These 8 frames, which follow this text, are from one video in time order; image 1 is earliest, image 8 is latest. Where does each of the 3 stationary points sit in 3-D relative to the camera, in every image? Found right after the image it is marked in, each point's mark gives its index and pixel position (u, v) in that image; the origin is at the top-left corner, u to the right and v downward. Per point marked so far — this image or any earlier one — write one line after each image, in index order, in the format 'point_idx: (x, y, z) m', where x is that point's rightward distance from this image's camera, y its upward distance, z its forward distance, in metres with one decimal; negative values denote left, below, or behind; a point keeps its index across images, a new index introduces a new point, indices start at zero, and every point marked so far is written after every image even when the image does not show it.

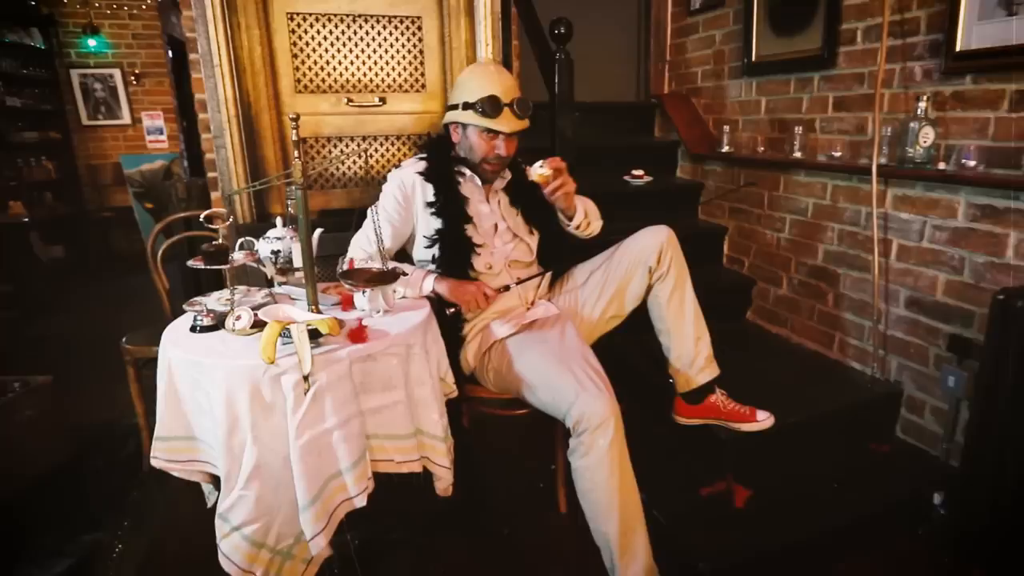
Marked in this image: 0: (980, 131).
0: (+0.8, +0.3, +1.4) m
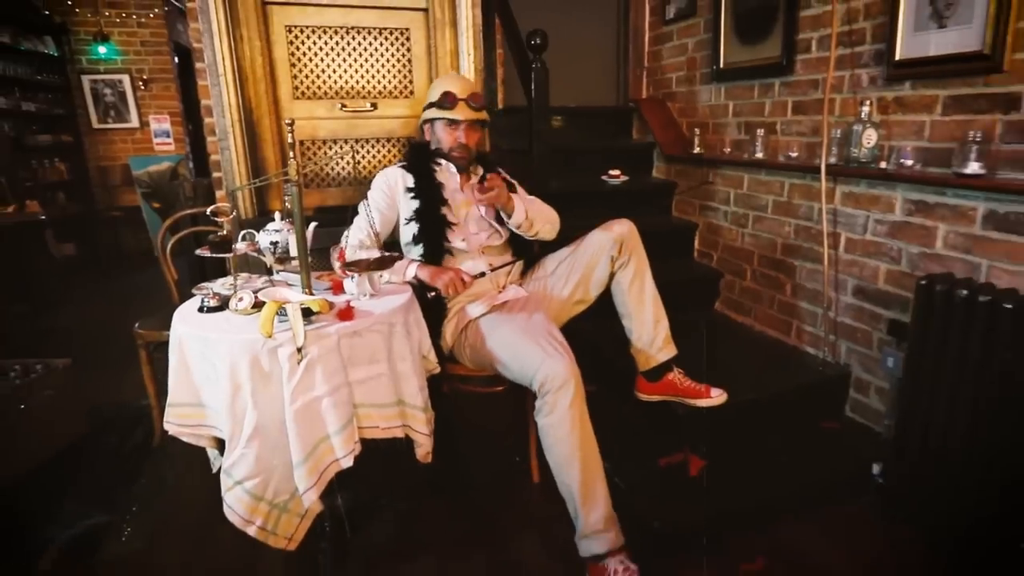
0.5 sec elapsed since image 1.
0: (+0.8, +0.3, +1.5) m
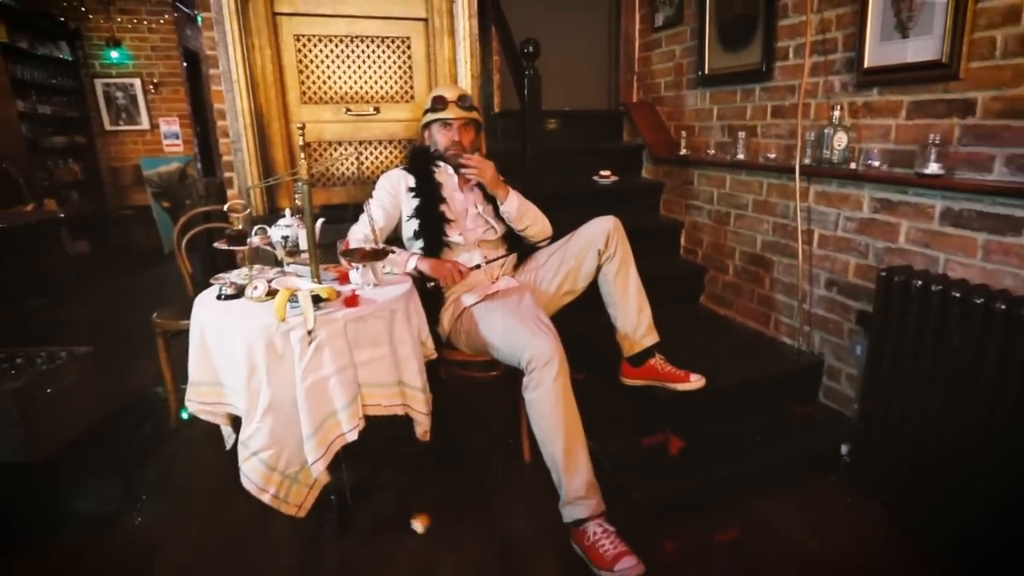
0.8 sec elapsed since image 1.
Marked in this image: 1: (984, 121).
0: (+0.8, +0.3, +1.6) m
1: (+0.9, +0.3, +1.4) m
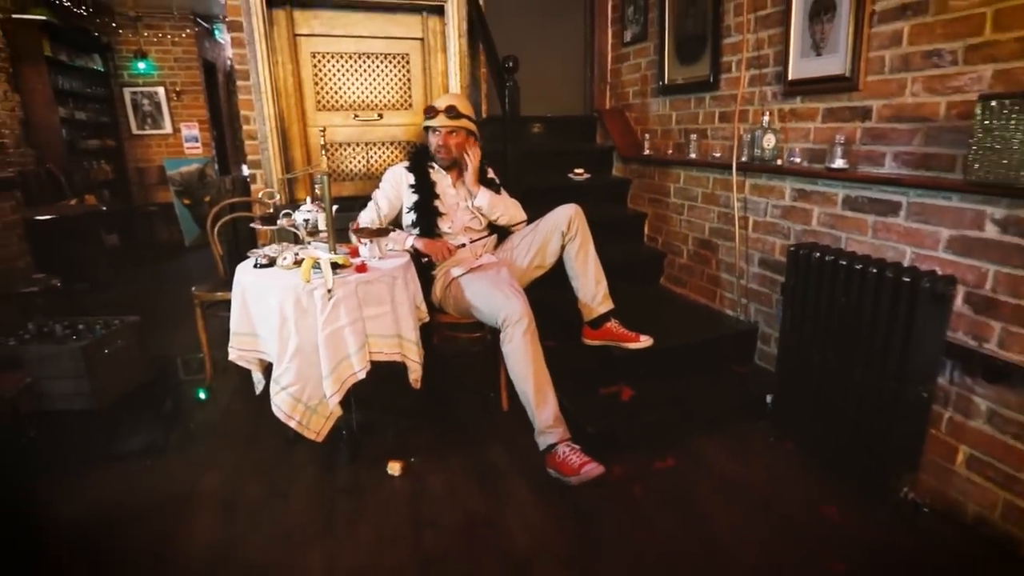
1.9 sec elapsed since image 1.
0: (+0.7, +0.4, +1.9) m
1: (+0.8, +0.4, +1.7) m
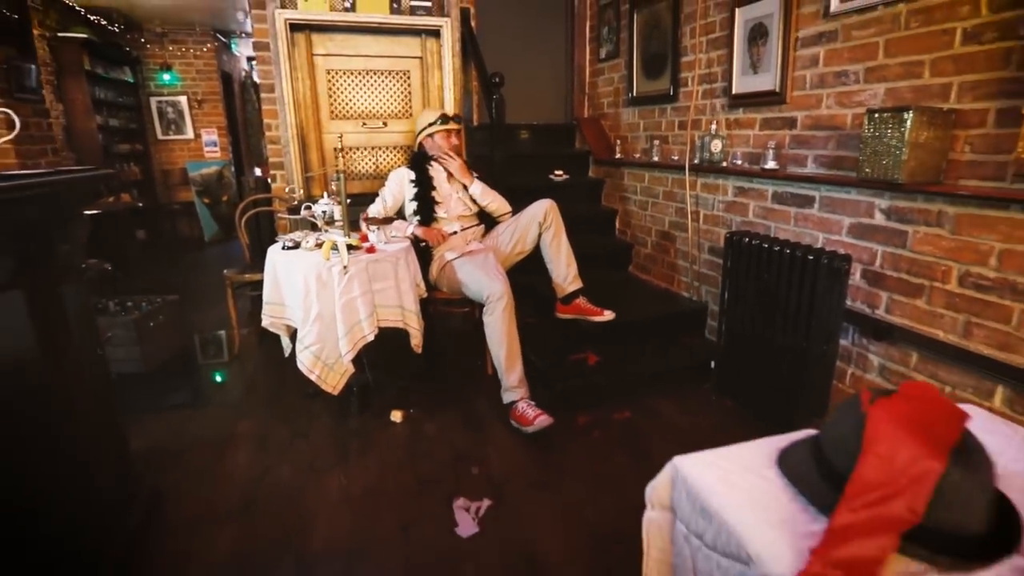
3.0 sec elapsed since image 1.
0: (+0.7, +0.4, +2.3) m
1: (+0.8, +0.4, +2.0) m
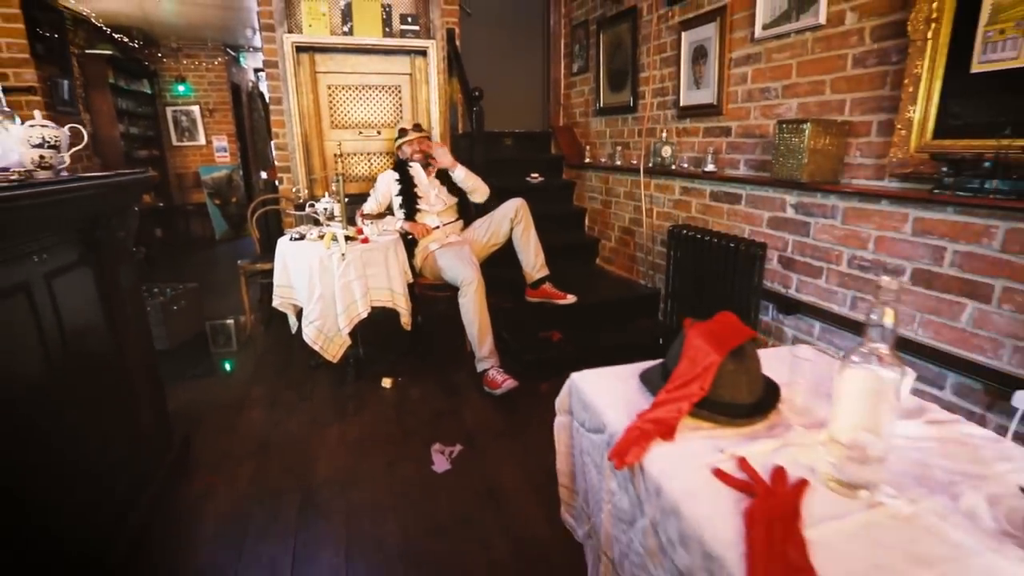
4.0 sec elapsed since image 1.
0: (+0.6, +0.5, +2.6) m
1: (+0.7, +0.5, +2.4) m
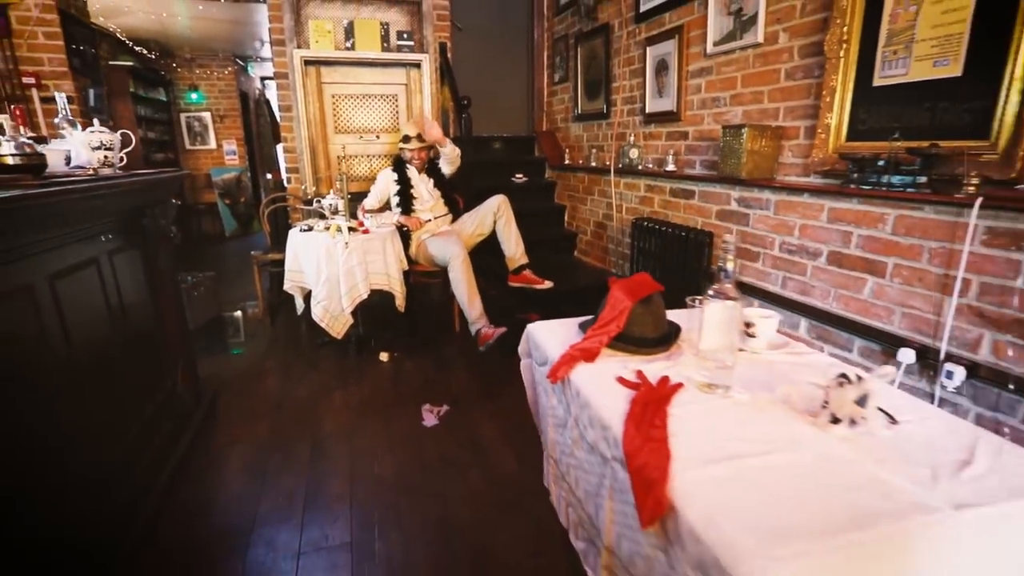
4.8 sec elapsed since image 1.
0: (+0.6, +0.5, +2.9) m
1: (+0.6, +0.5, +2.7) m
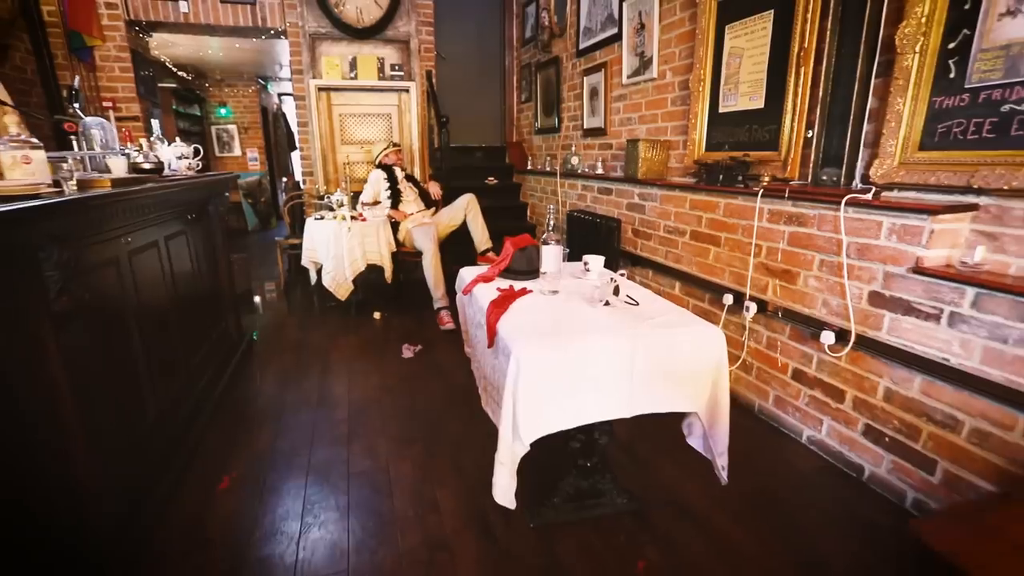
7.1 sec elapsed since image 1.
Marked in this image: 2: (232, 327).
0: (+0.4, +0.6, +3.7) m
1: (+0.5, +0.6, +3.5) m
2: (-1.1, -0.1, +3.0) m
